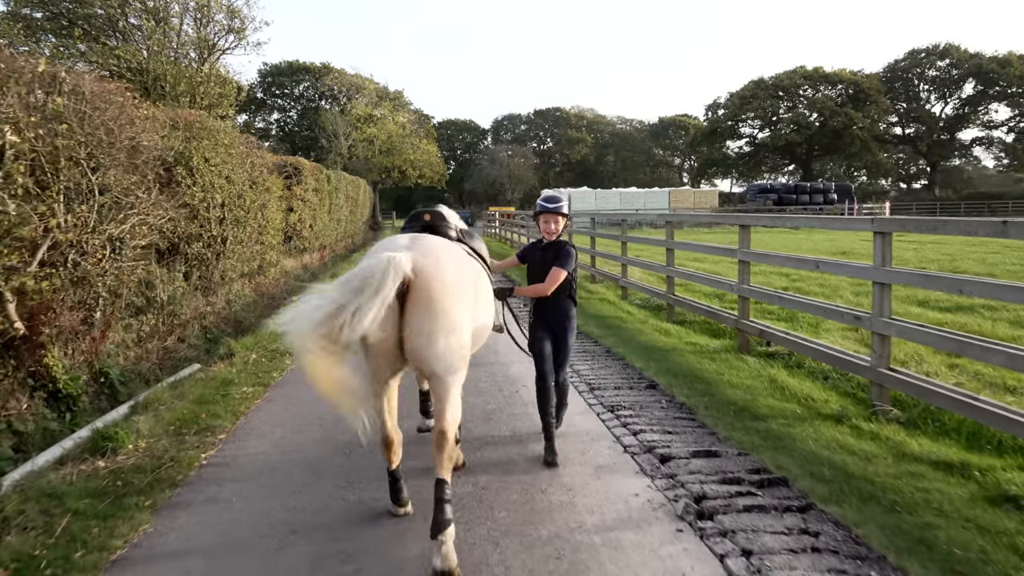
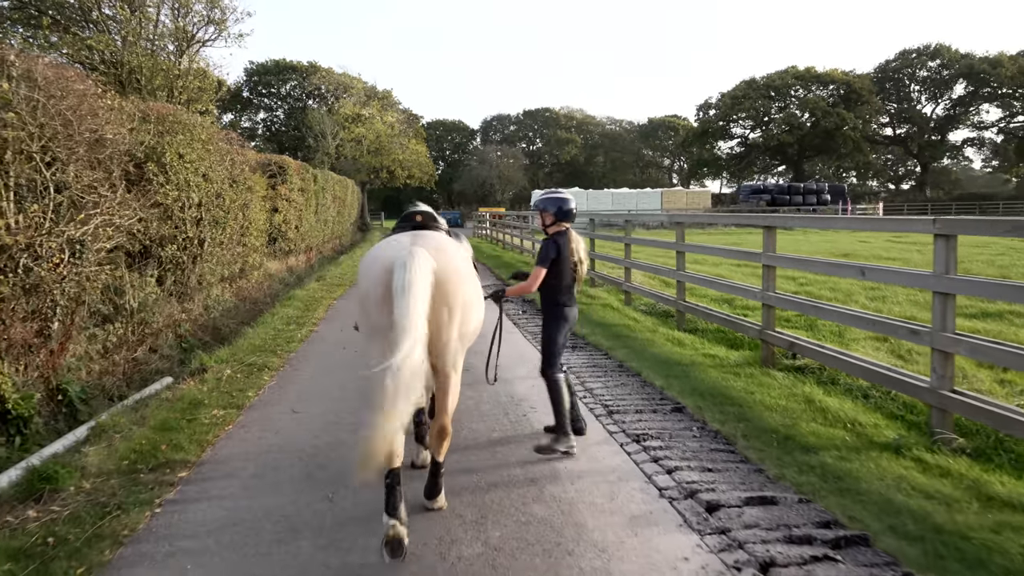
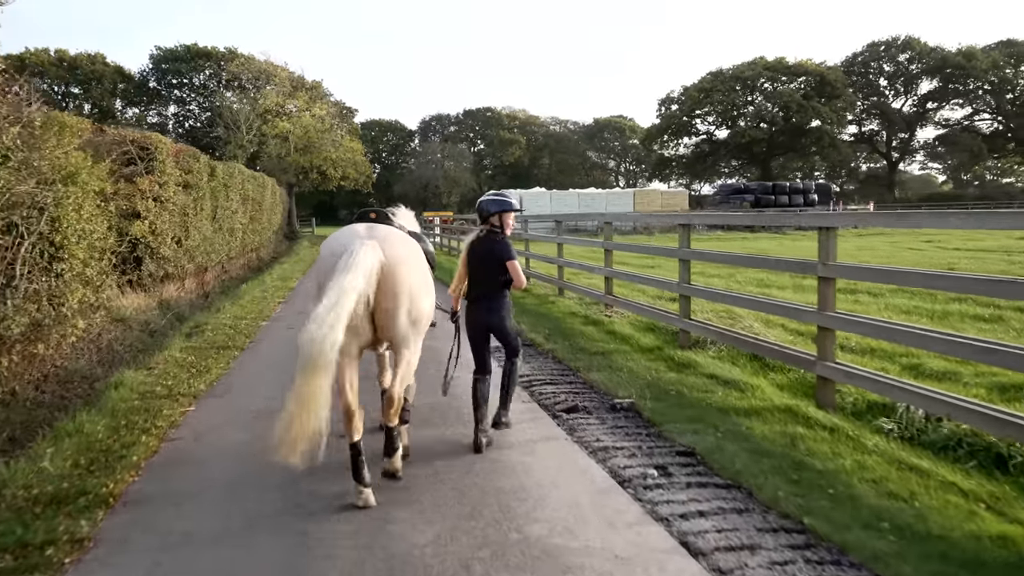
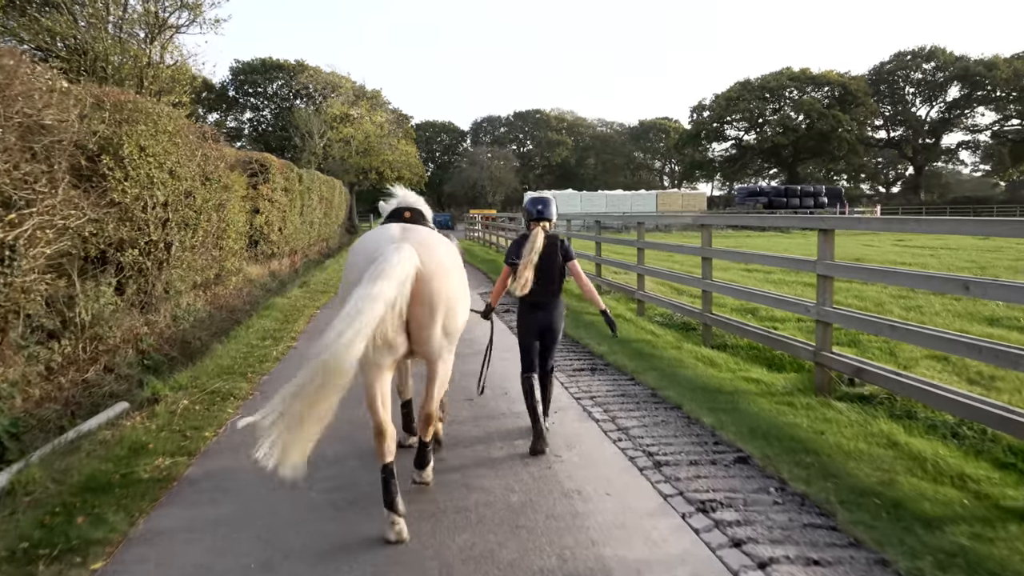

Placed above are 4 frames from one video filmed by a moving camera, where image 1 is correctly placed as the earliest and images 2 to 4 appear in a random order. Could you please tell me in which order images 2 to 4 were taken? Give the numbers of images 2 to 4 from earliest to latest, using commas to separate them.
2, 4, 3
